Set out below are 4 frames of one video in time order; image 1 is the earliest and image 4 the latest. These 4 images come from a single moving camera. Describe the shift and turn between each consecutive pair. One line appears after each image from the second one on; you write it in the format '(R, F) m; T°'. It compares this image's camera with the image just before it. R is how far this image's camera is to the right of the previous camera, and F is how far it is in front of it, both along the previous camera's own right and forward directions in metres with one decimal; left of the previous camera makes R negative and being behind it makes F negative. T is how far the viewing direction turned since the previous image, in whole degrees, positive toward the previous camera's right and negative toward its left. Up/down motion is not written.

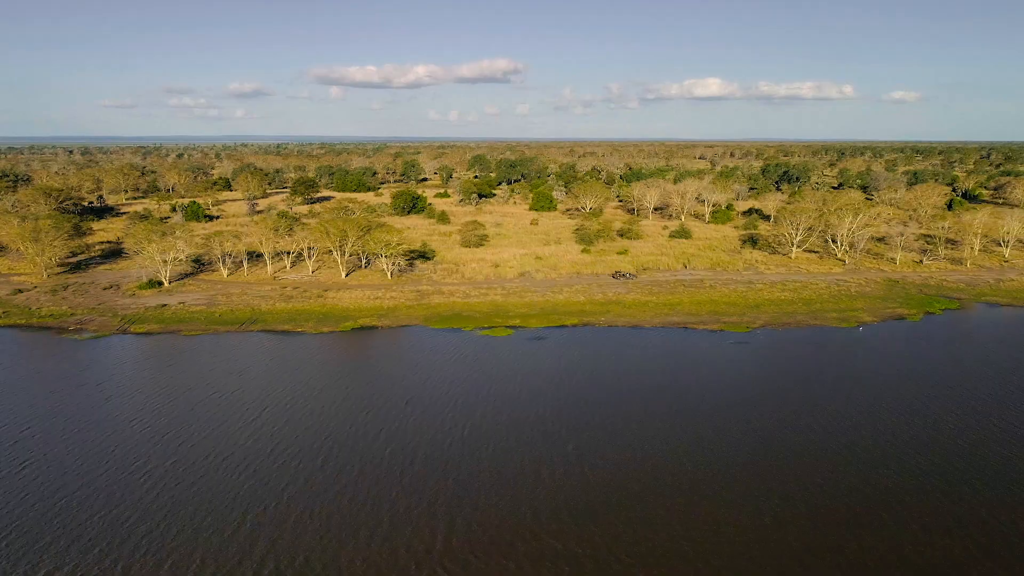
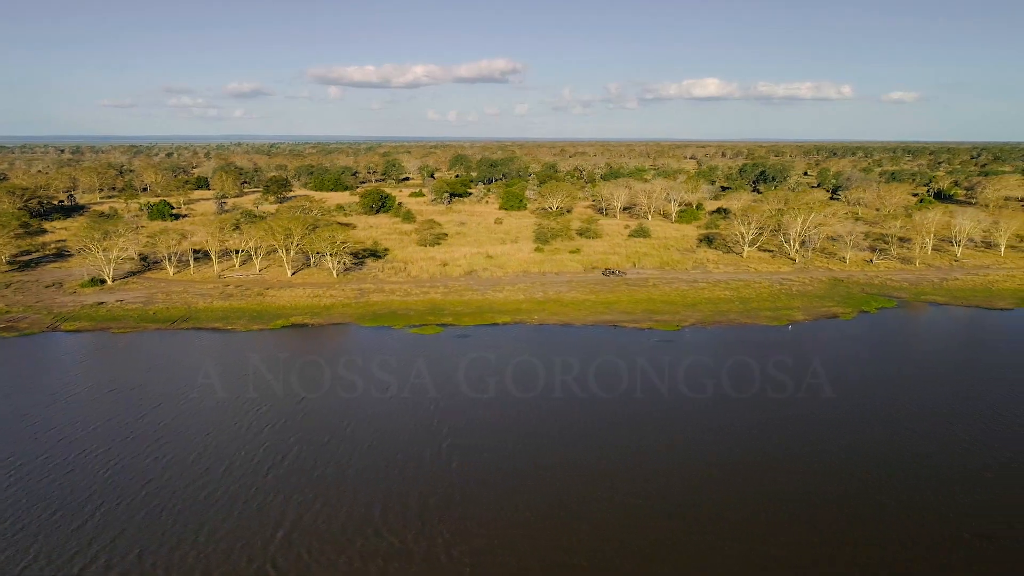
(+4.1, -0.1) m; 0°
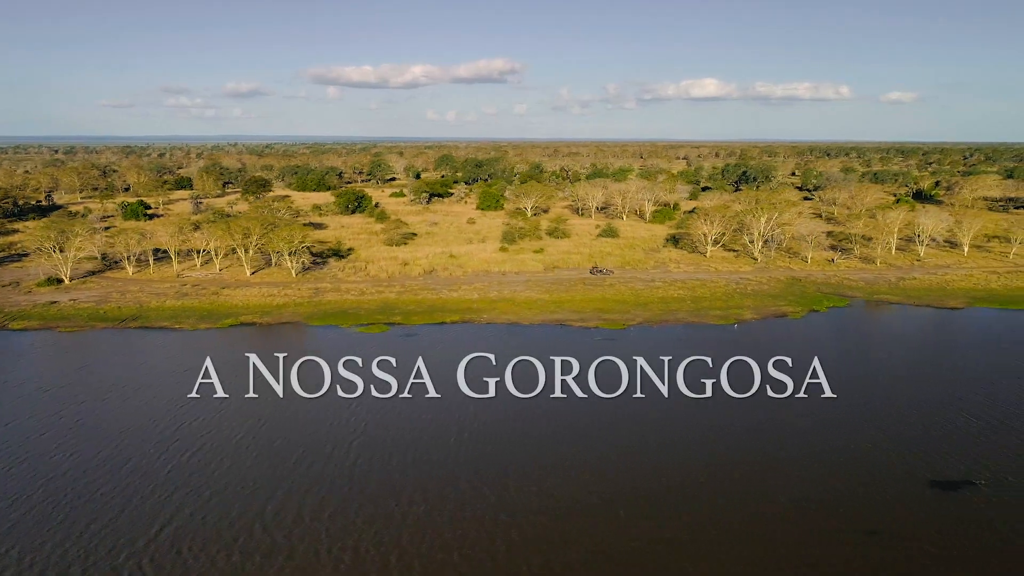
(+3.1, -0.2) m; 0°
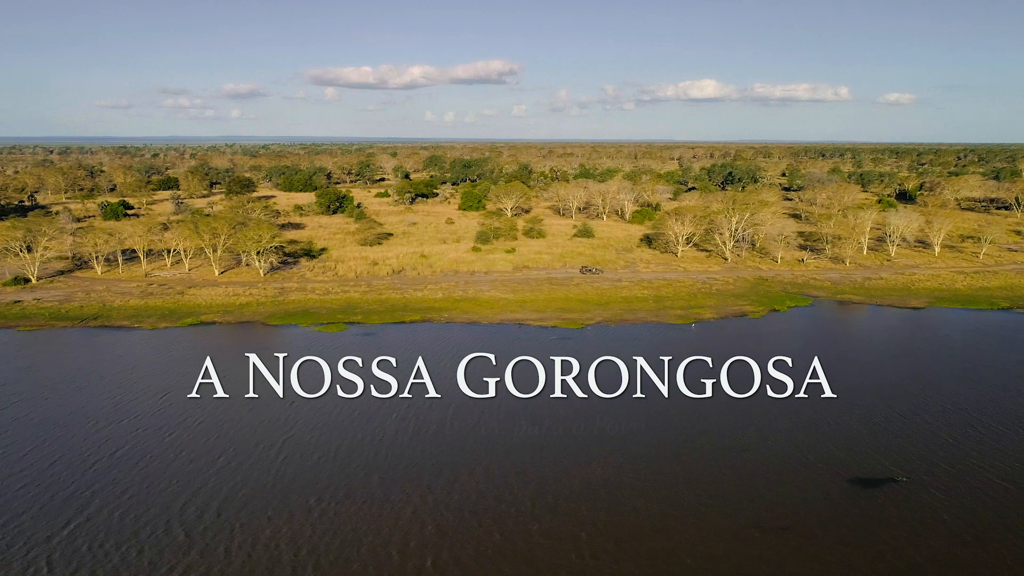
(+2.4, -0.2) m; 0°
